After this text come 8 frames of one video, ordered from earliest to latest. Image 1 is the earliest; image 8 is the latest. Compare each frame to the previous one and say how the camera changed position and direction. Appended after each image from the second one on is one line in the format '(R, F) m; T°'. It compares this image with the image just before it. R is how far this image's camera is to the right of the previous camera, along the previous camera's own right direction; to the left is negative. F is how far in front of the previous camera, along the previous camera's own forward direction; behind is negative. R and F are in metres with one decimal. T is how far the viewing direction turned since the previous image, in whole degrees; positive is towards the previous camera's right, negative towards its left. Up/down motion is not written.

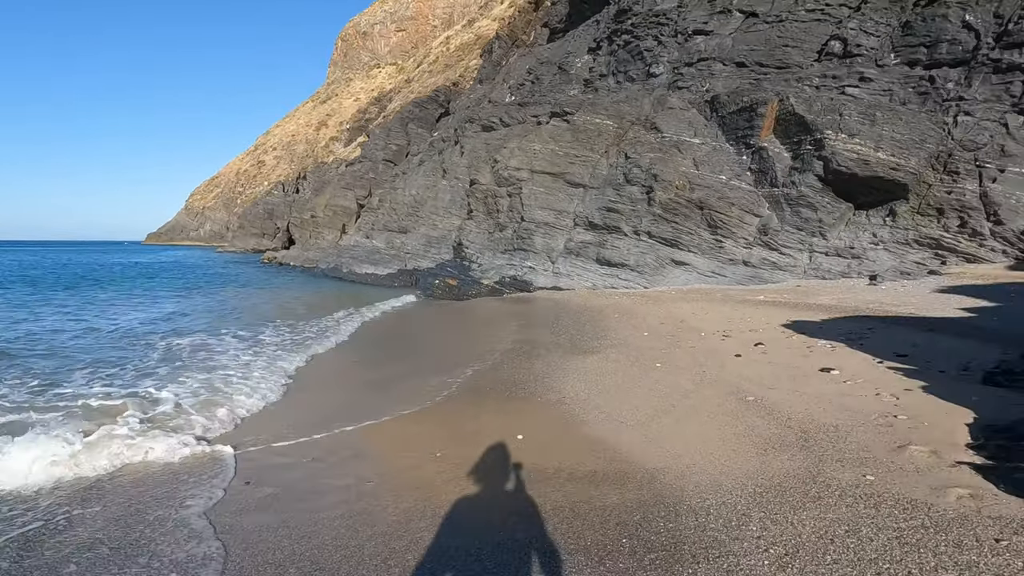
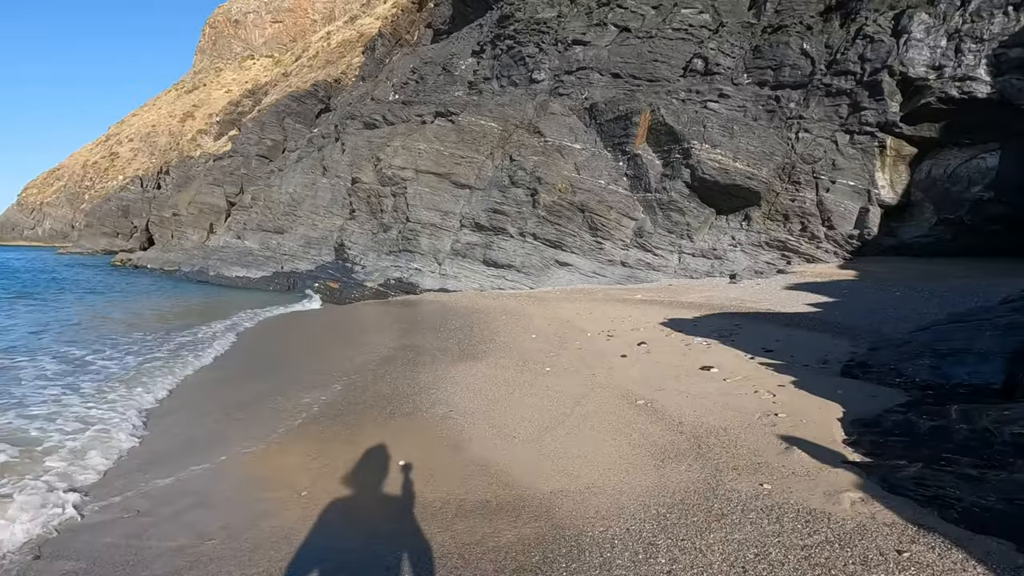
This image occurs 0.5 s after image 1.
(+0.1, +0.3) m; +12°
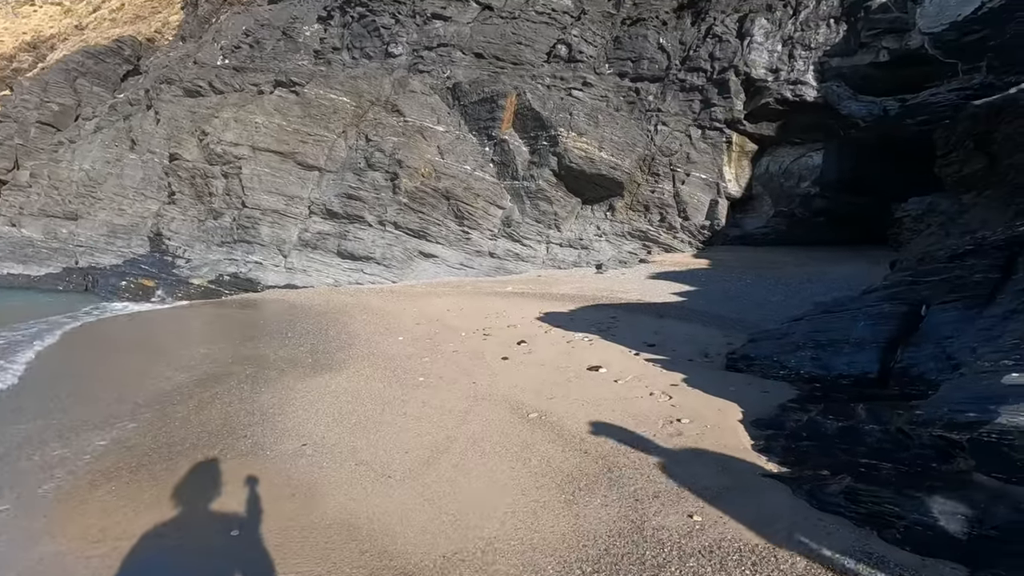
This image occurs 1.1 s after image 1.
(-0.1, +1.0) m; +15°
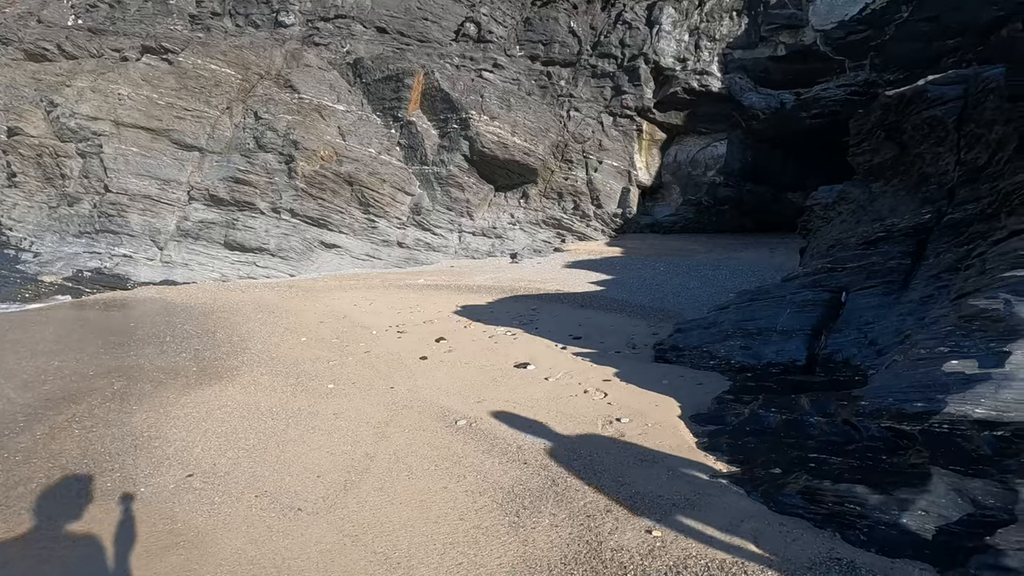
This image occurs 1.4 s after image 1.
(-0.2, +0.6) m; +10°
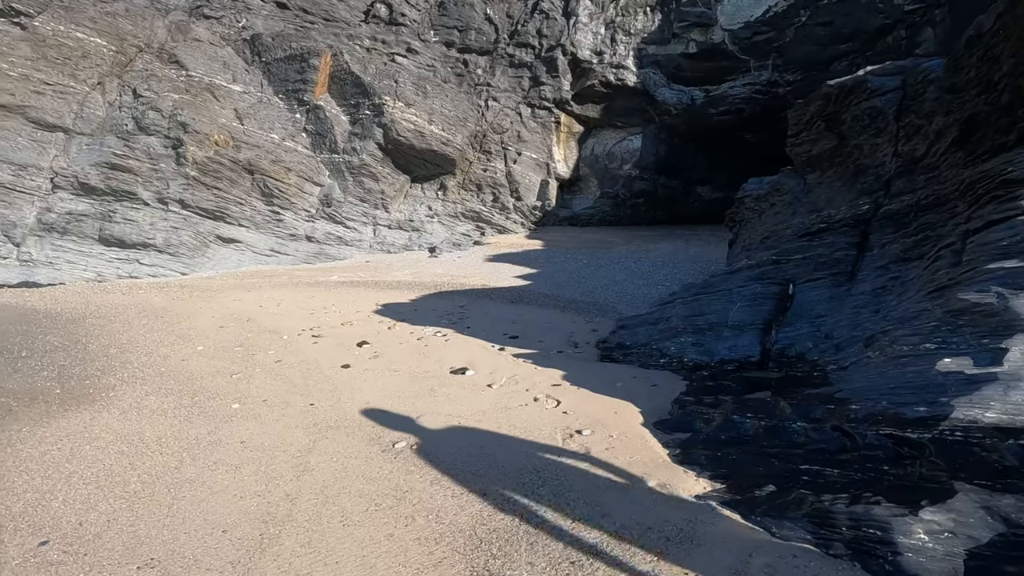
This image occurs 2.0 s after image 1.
(-0.2, +0.6) m; +9°
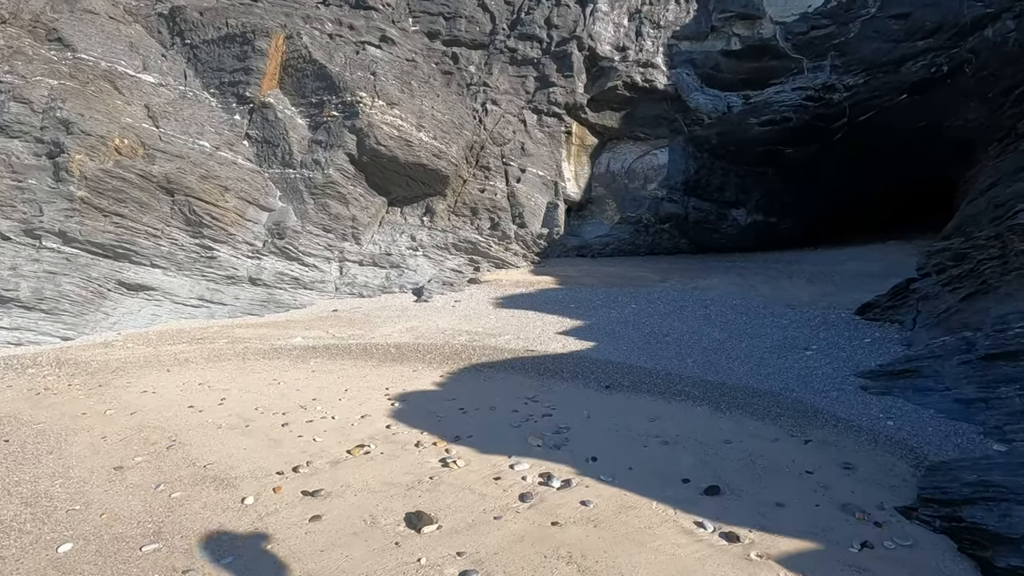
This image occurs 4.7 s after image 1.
(-1.8, +3.7) m; +7°
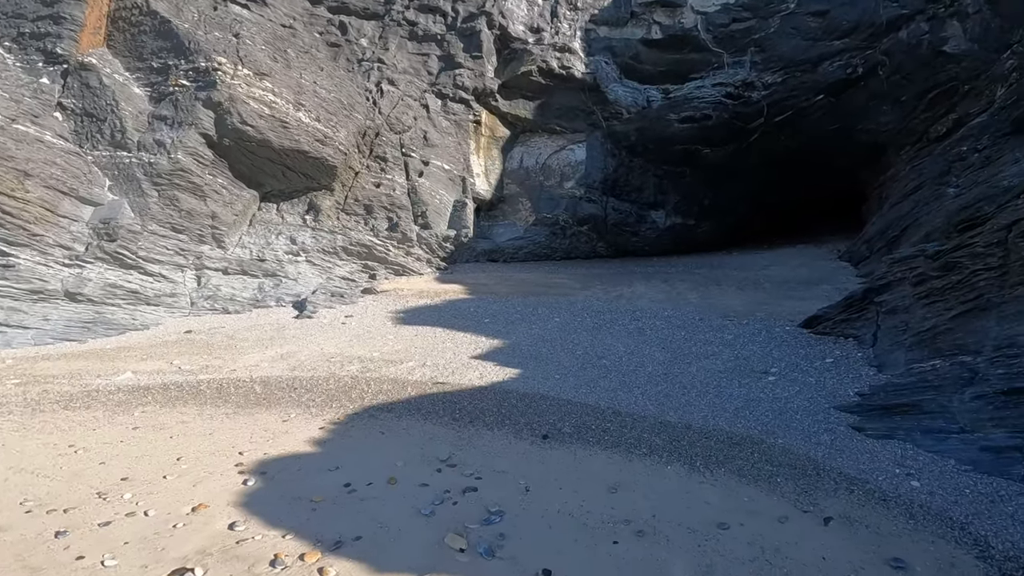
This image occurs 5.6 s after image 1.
(0.0, +1.6) m; +10°
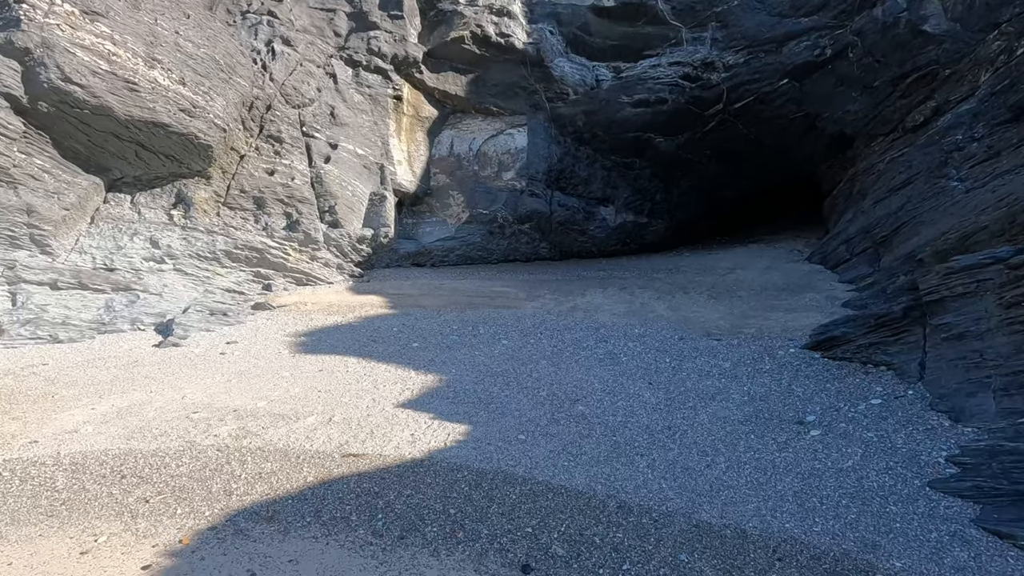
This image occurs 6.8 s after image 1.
(-0.2, +1.9) m; +8°
